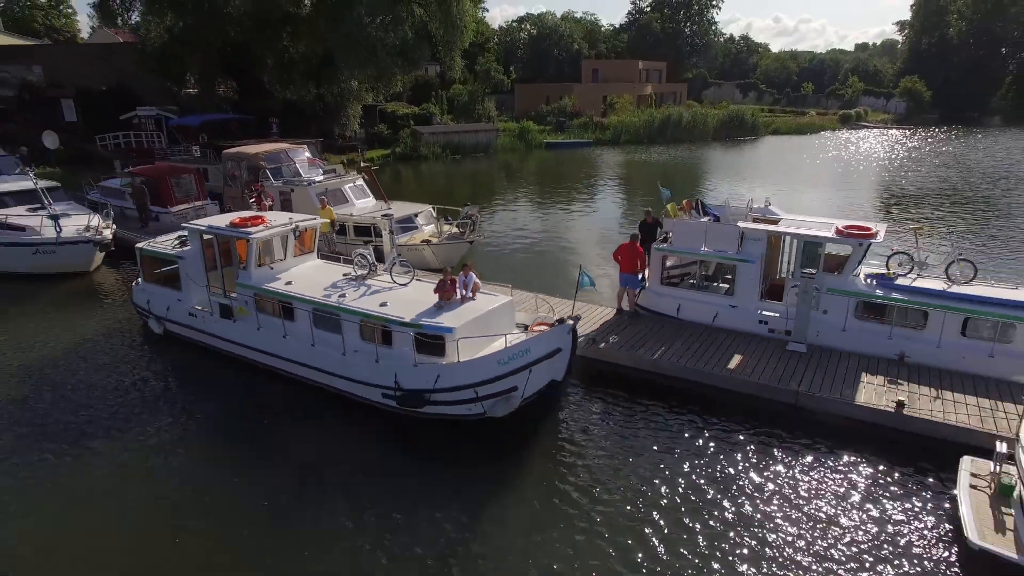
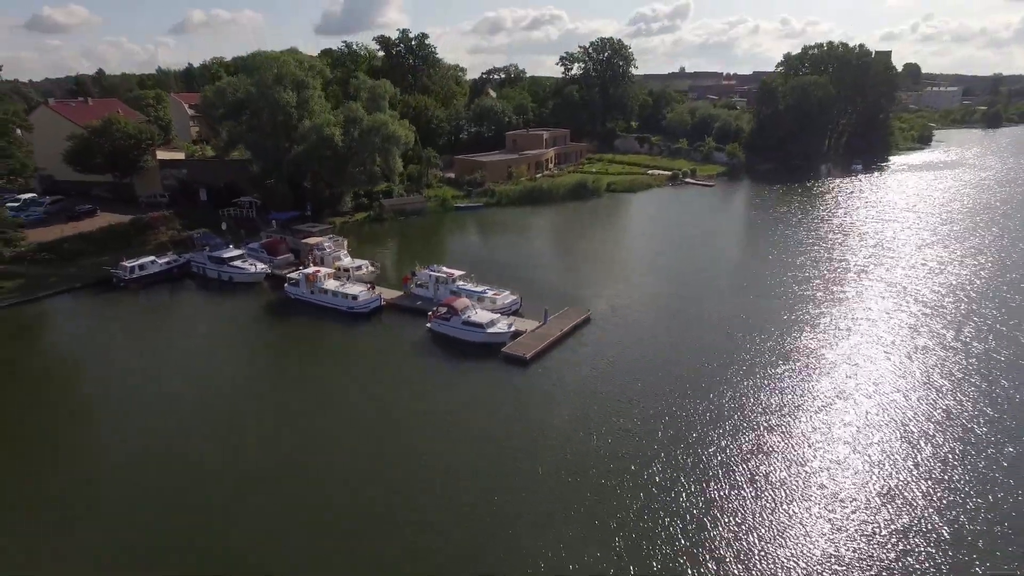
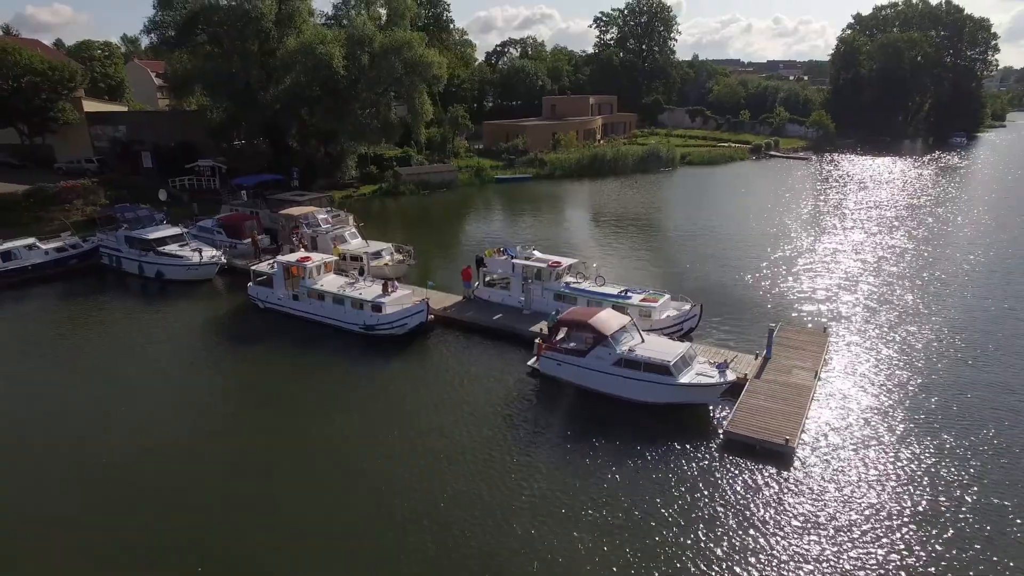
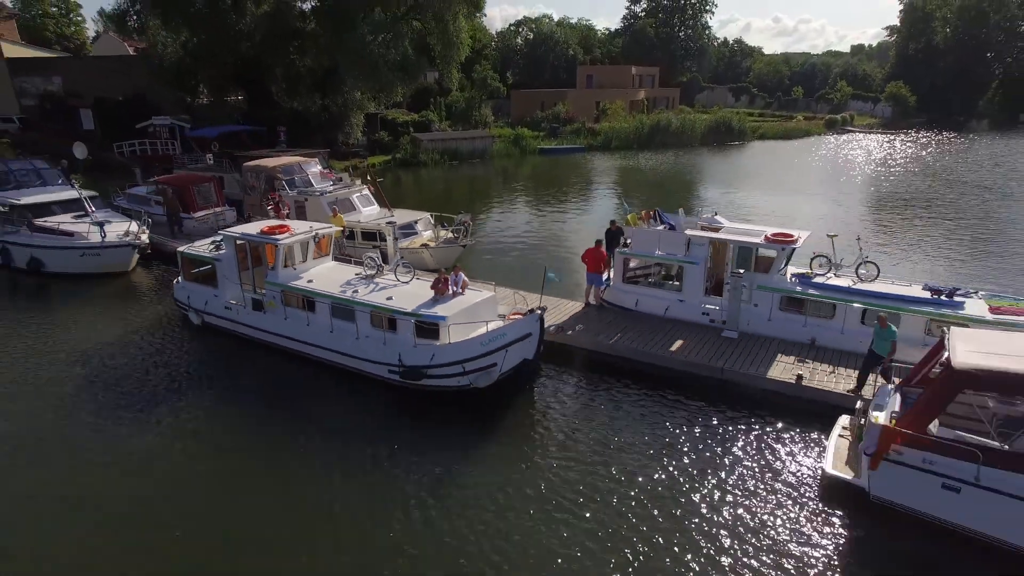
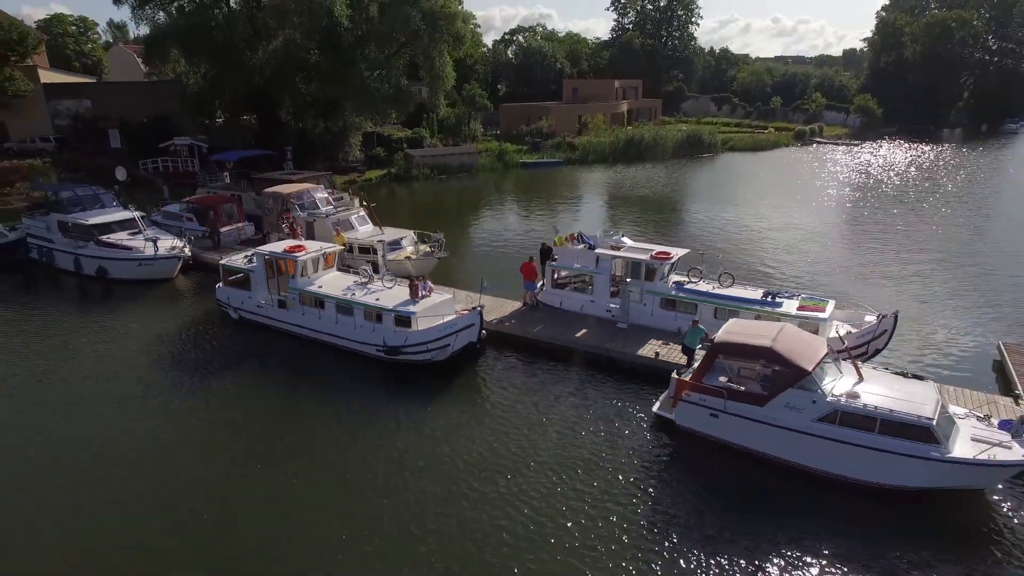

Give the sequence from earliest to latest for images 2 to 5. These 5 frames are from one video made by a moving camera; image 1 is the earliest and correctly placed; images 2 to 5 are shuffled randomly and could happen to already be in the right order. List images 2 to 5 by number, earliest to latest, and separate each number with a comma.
4, 5, 3, 2
